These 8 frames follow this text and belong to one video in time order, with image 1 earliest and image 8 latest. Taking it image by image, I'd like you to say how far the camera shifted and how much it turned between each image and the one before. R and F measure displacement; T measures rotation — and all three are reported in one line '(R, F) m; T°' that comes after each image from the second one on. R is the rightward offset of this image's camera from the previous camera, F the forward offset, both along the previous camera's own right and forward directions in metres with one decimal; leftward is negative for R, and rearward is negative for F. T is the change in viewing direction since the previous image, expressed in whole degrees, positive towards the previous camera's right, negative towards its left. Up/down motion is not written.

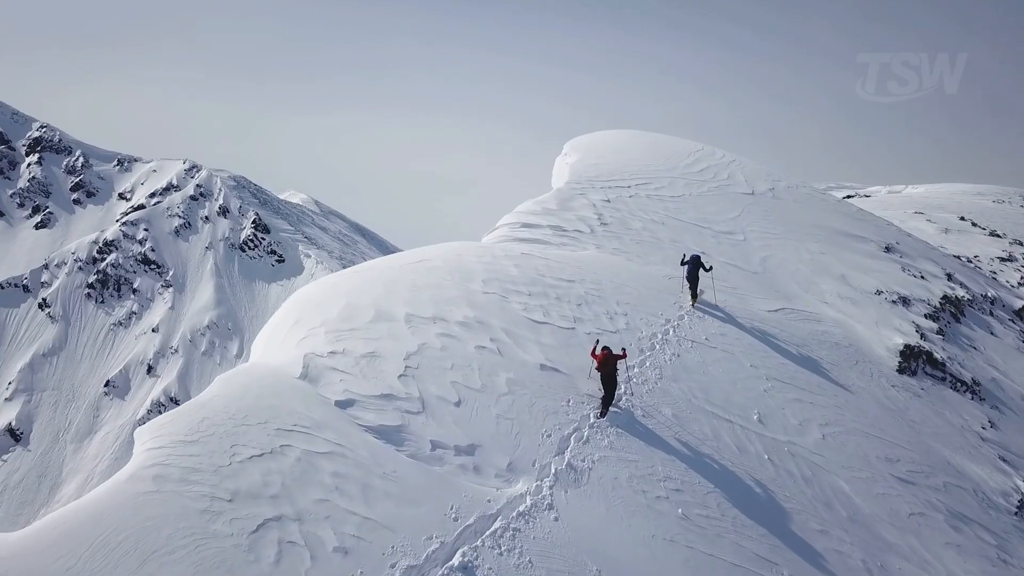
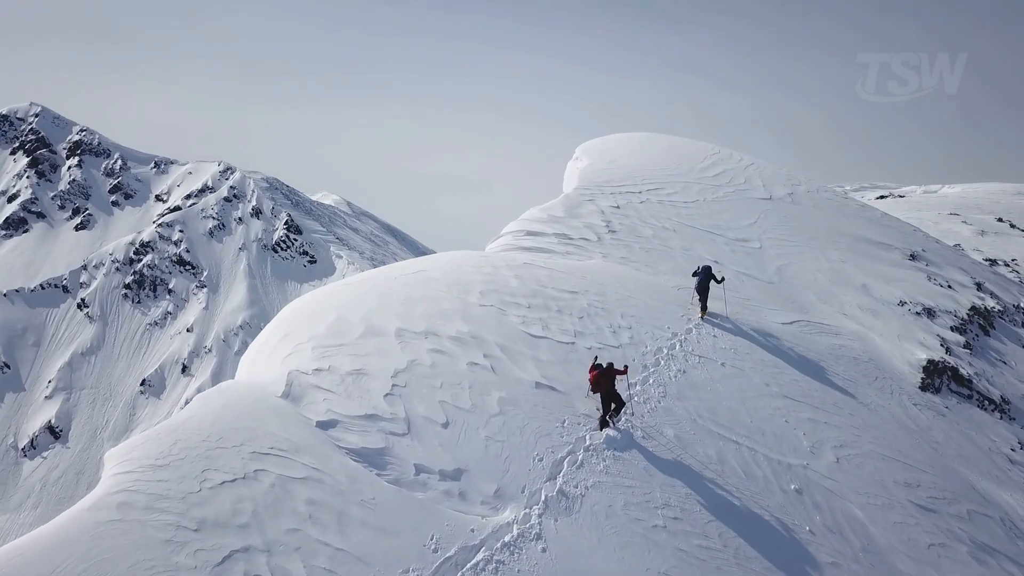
(+0.8, +0.7) m; -2°
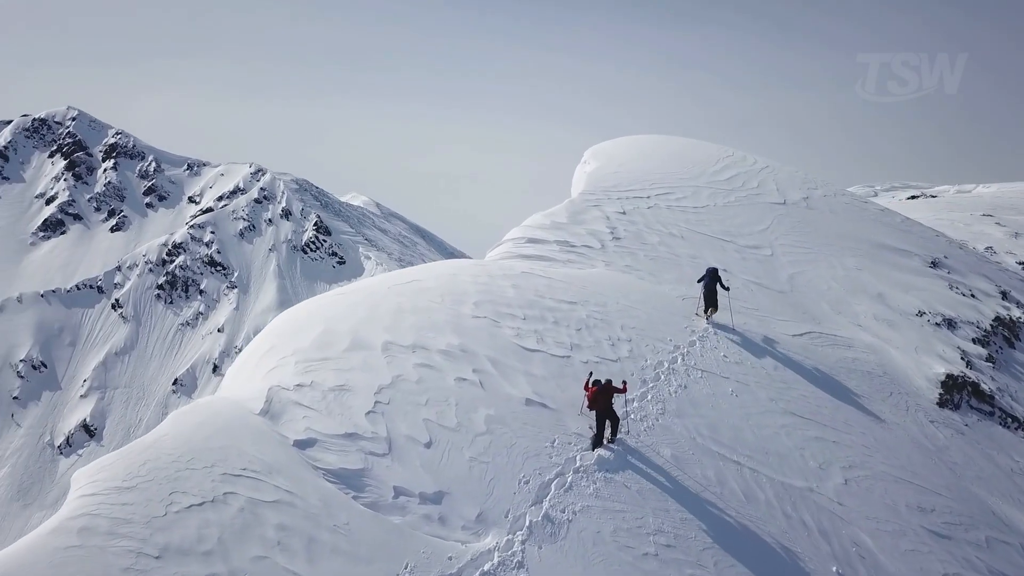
(+0.8, +0.6) m; -2°
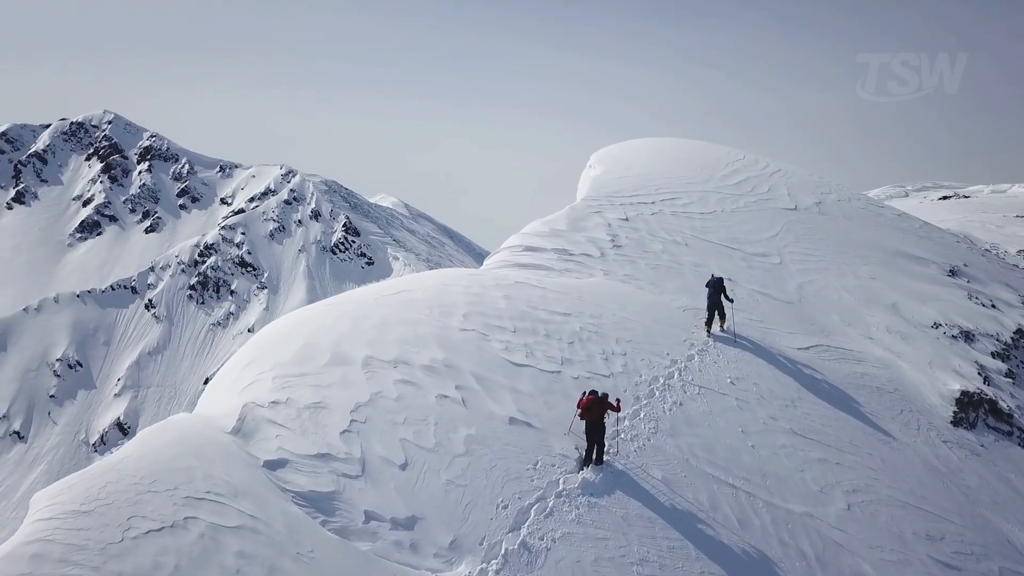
(+0.9, +0.6) m; -2°
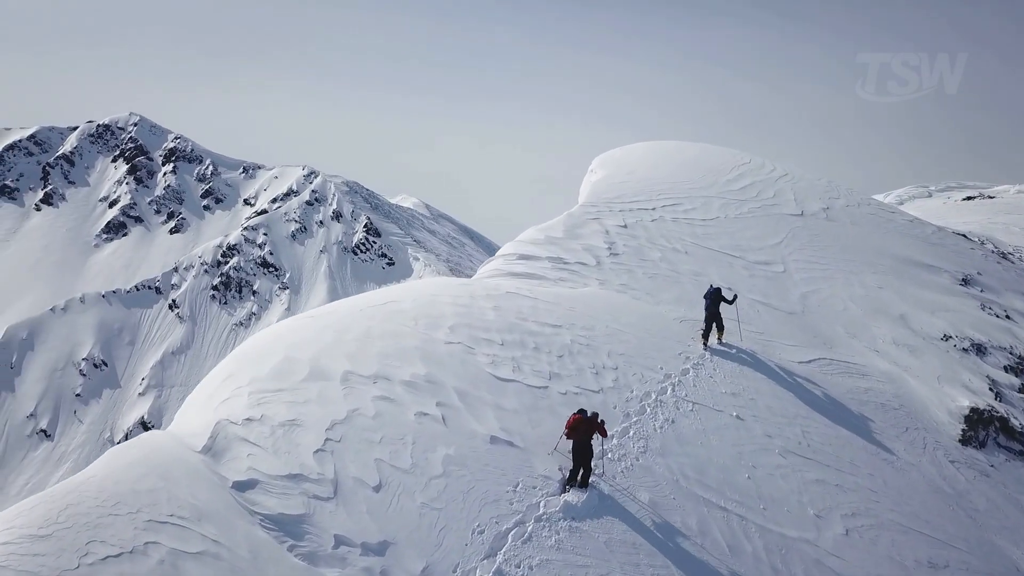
(+0.8, +0.5) m; -1°
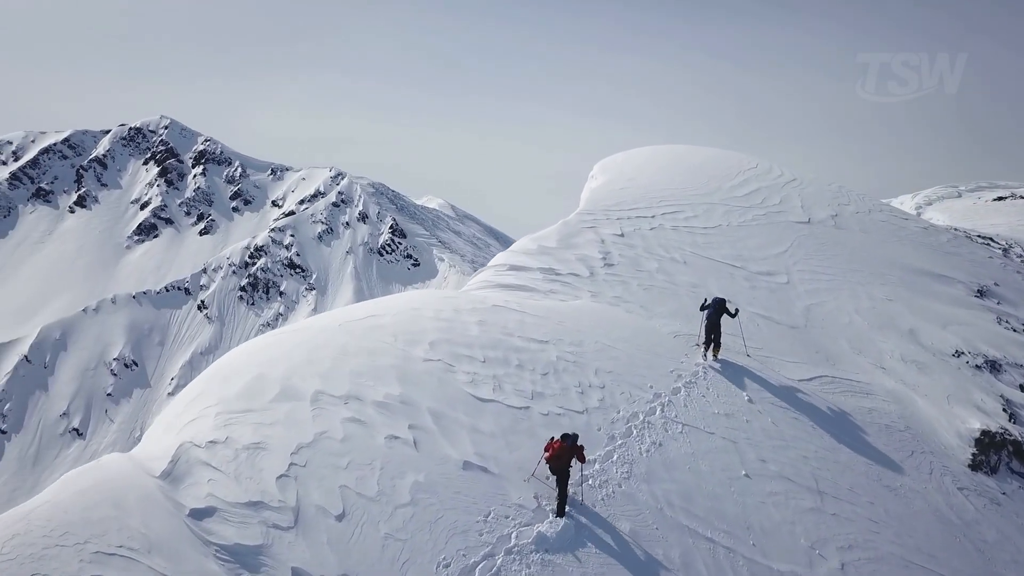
(+1.0, +0.6) m; -2°
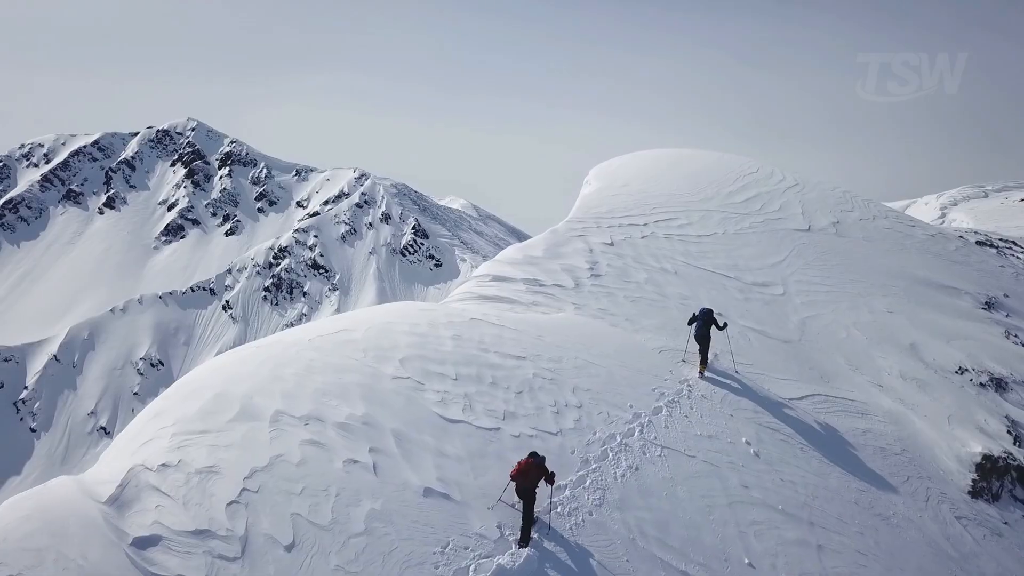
(+1.2, +0.6) m; -1°
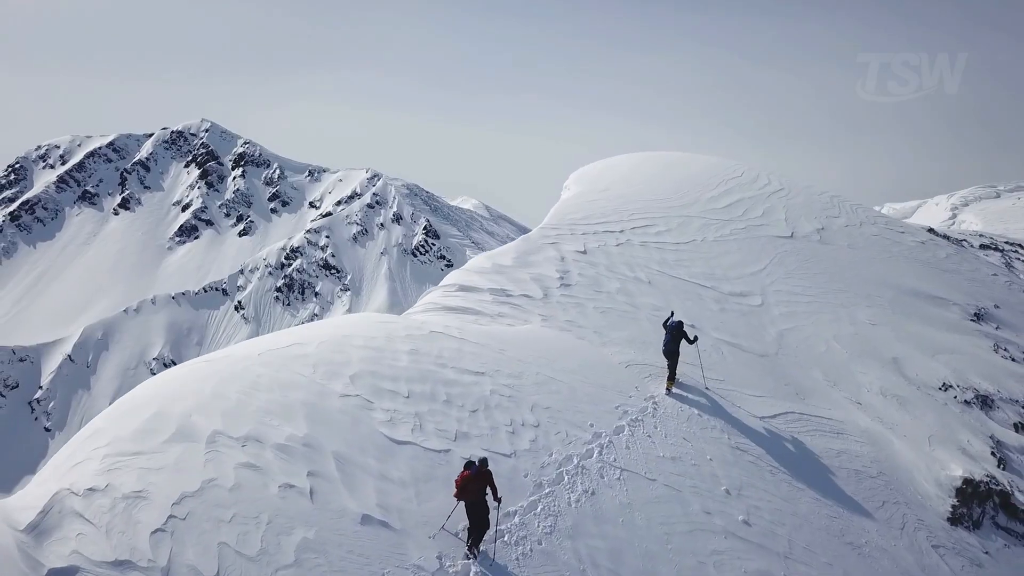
(+1.5, +0.6) m; -1°
